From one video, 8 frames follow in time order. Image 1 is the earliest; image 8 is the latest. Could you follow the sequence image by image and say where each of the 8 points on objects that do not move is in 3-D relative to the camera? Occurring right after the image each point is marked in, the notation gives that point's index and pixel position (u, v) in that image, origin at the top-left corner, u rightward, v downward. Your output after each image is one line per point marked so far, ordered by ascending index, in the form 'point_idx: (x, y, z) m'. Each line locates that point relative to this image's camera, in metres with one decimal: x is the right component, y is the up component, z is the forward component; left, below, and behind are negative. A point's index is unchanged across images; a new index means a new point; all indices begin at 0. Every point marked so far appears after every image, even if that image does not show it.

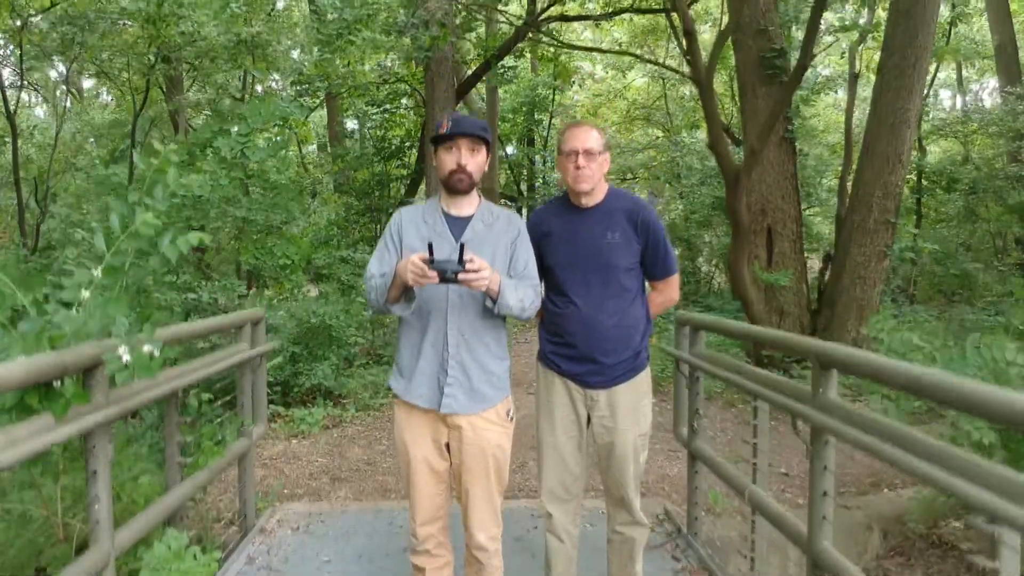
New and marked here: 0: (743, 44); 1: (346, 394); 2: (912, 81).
0: (+1.8, +1.9, +7.2) m
1: (-1.1, -0.7, +6.1) m
2: (+2.9, +1.5, +6.7) m
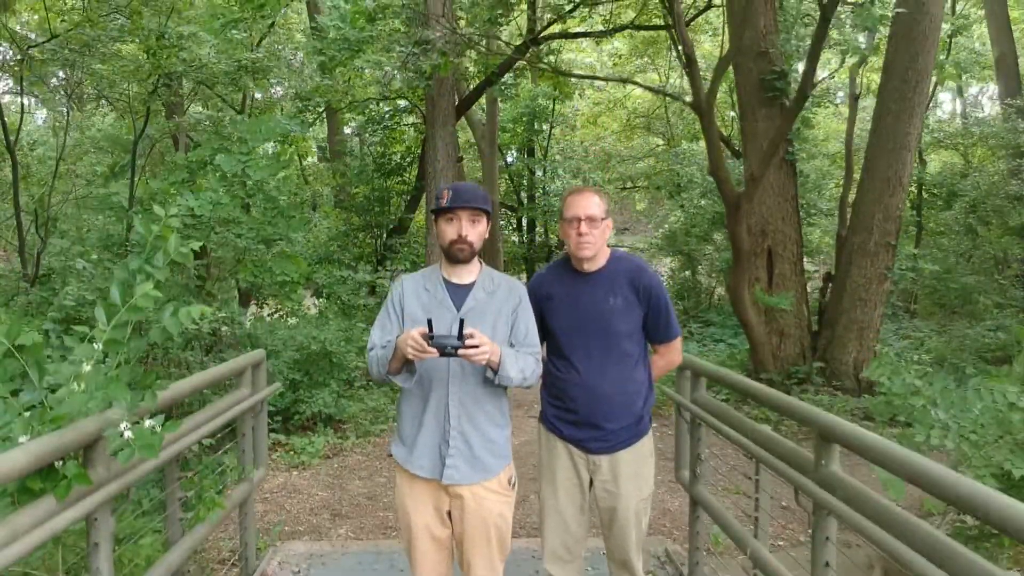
0: (+1.8, +1.7, +7.2) m
1: (-1.1, -0.9, +6.1) m
2: (+3.0, +1.4, +6.7) m
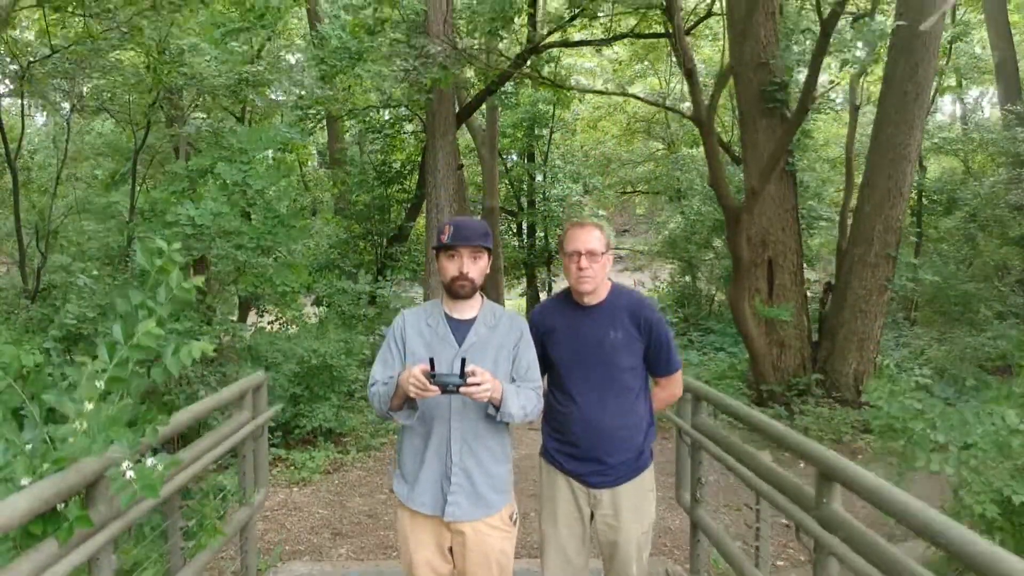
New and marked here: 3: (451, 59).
0: (+1.8, +1.6, +7.2) m
1: (-1.1, -1.0, +6.1) m
2: (+3.0, +1.3, +6.7) m
3: (-0.5, +1.8, +7.4) m
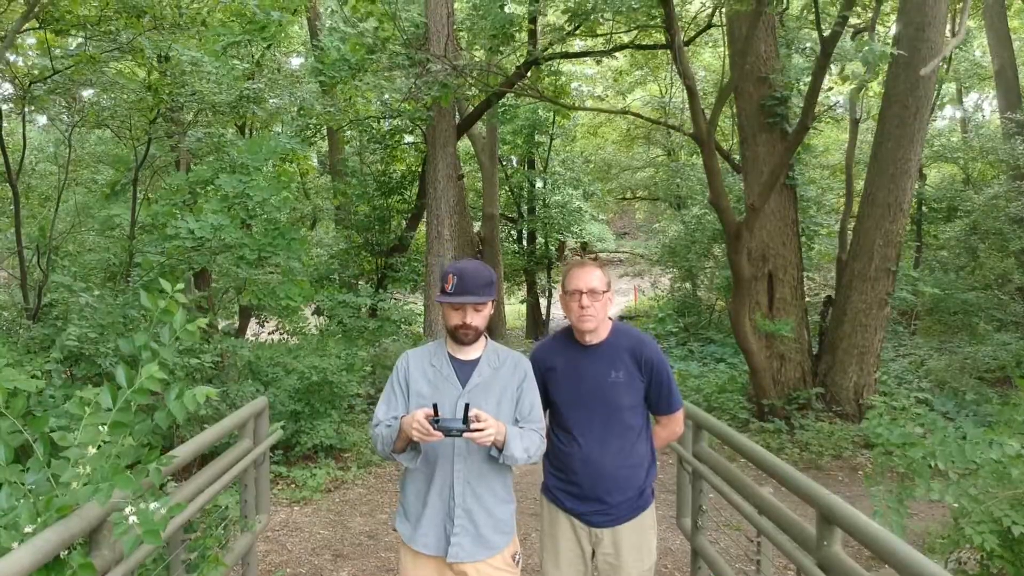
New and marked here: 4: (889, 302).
0: (+1.8, +1.5, +7.2) m
1: (-1.1, -1.1, +6.1) m
2: (+3.0, +1.2, +6.8) m
3: (-0.5, +1.7, +7.4) m
4: (+3.0, -0.1, +7.2) m
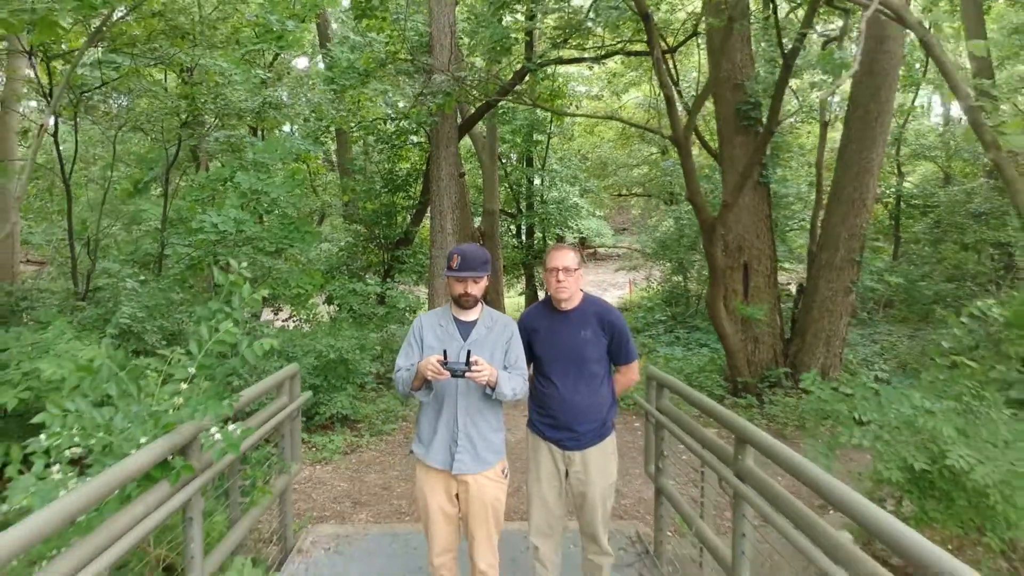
0: (+1.8, +1.6, +7.9) m
1: (-1.1, -1.0, +6.8) m
2: (+2.9, +1.3, +7.4) m
3: (-0.5, +1.8, +8.1) m
4: (+2.9, 0.0, +7.9) m
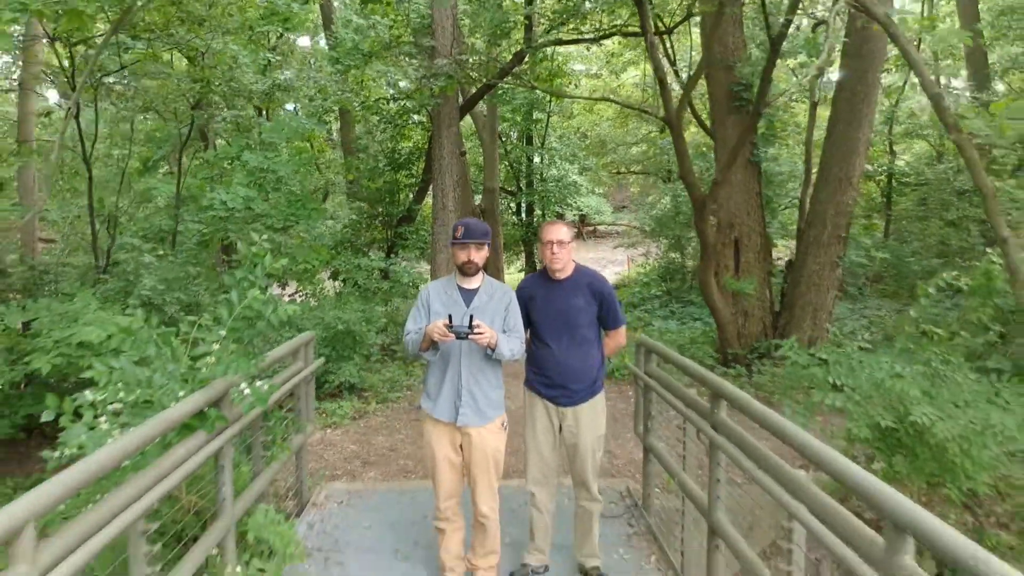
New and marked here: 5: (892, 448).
0: (+1.8, +1.9, +8.2) m
1: (-1.1, -0.8, +7.1) m
2: (+2.9, +1.5, +7.7) m
3: (-0.5, +2.0, +8.4) m
4: (+2.9, +0.2, +8.2) m
5: (+1.8, -0.7, +4.3) m
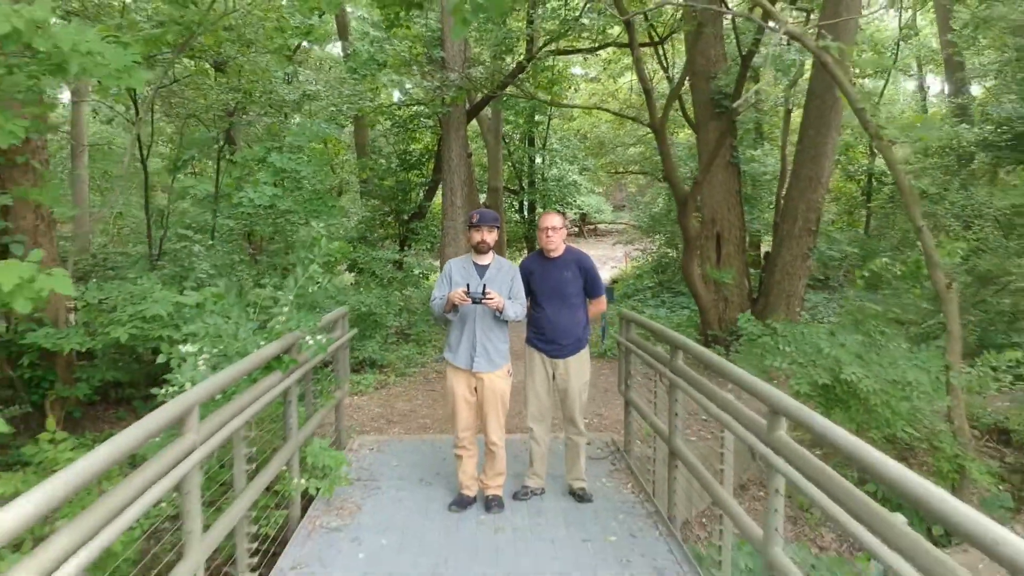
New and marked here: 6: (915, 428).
0: (+1.8, +2.0, +9.0) m
1: (-1.1, -0.7, +8.0) m
2: (+3.0, +1.6, +8.6) m
3: (-0.5, +2.2, +9.2) m
4: (+3.0, +0.3, +9.1) m
5: (+1.8, -0.6, +5.1) m
6: (+2.2, -0.8, +5.1) m
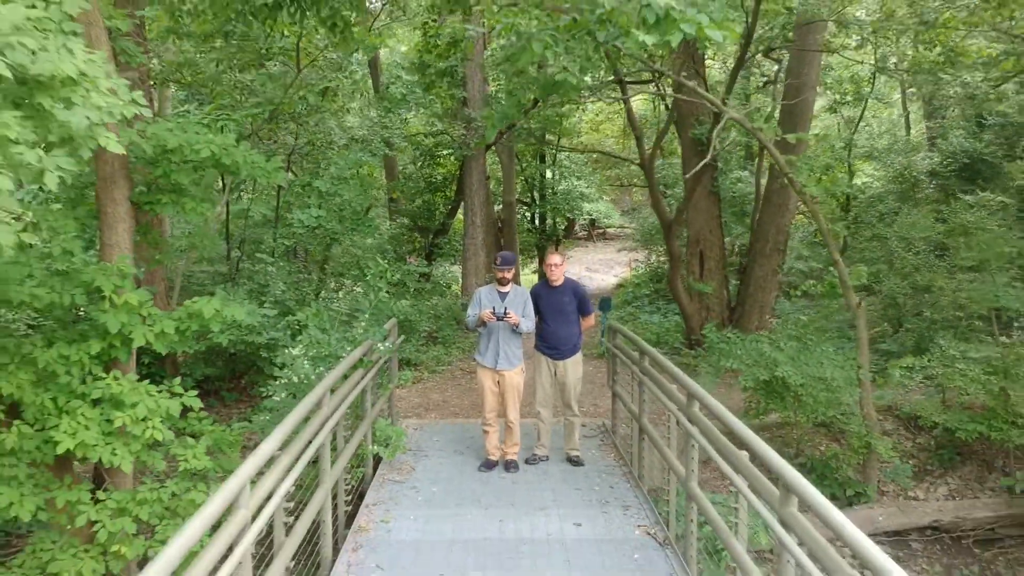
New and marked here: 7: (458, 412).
0: (+2.0, +1.8, +10.6) m
1: (-1.0, -0.8, +9.6) m
2: (+3.1, +1.5, +10.1) m
3: (-0.3, +2.0, +10.8) m
4: (+3.1, +0.2, +10.6) m
5: (+1.9, -0.8, +6.7) m
6: (+2.3, -0.9, +6.7) m
7: (-0.5, -1.0, +7.7) m
